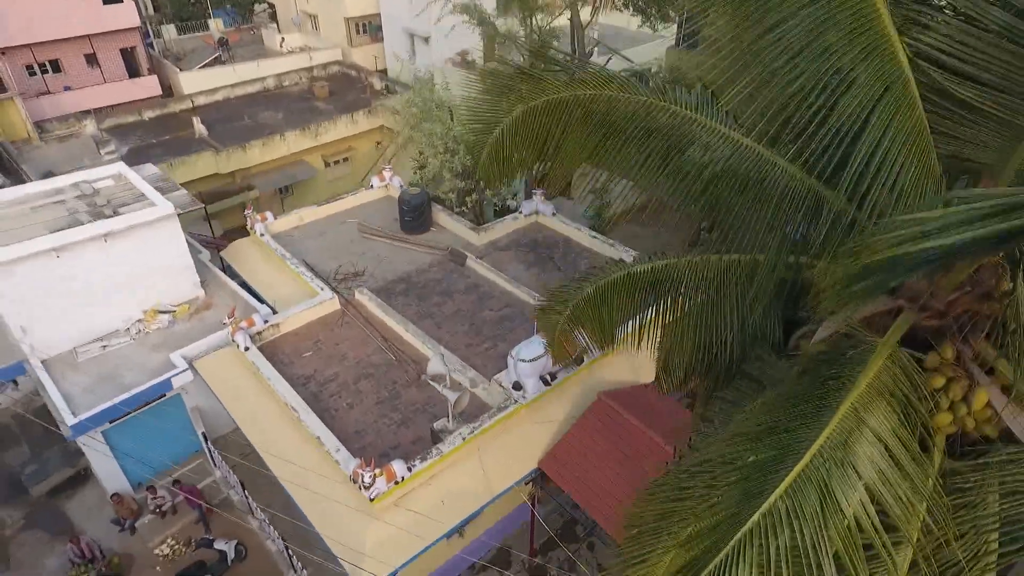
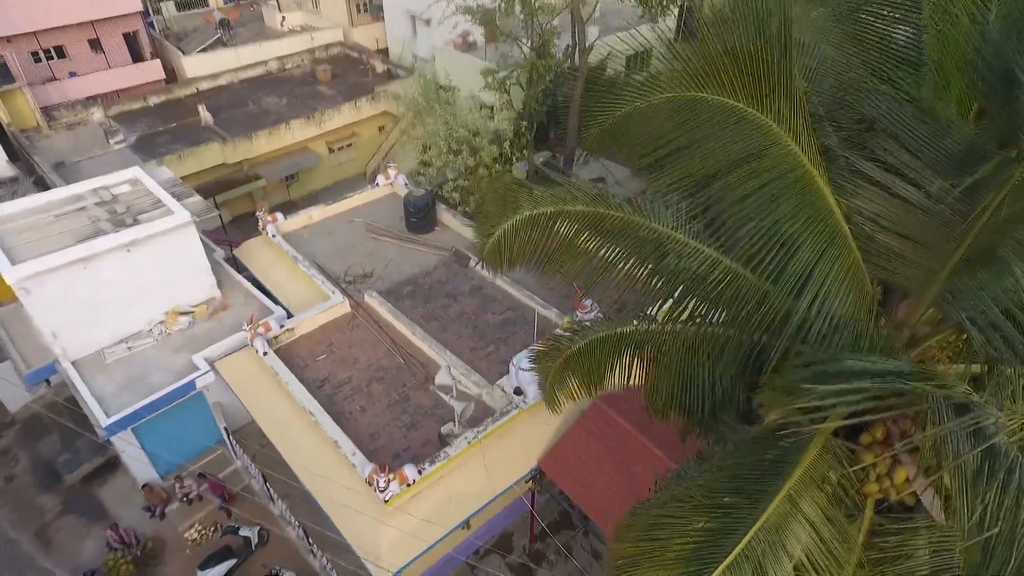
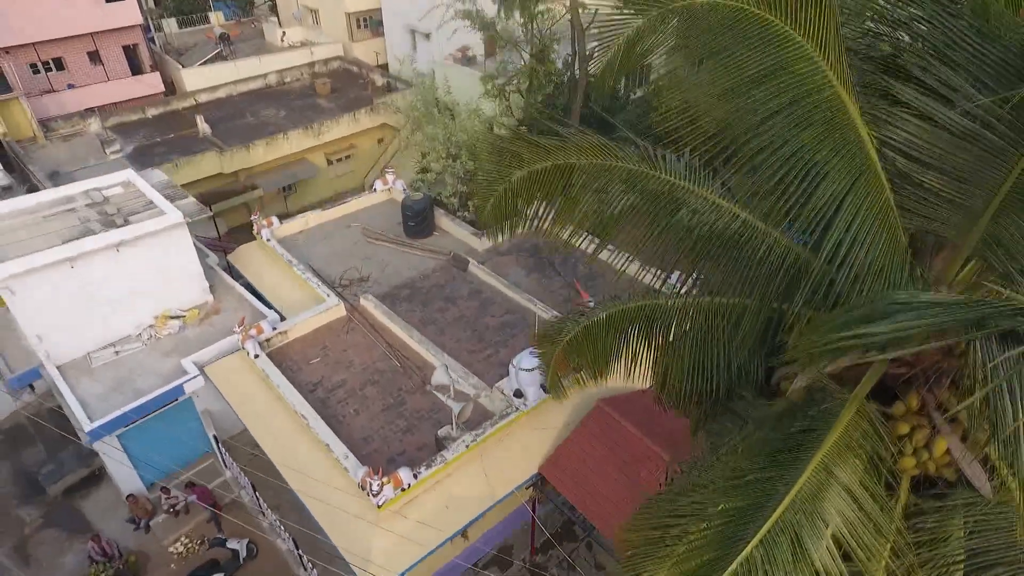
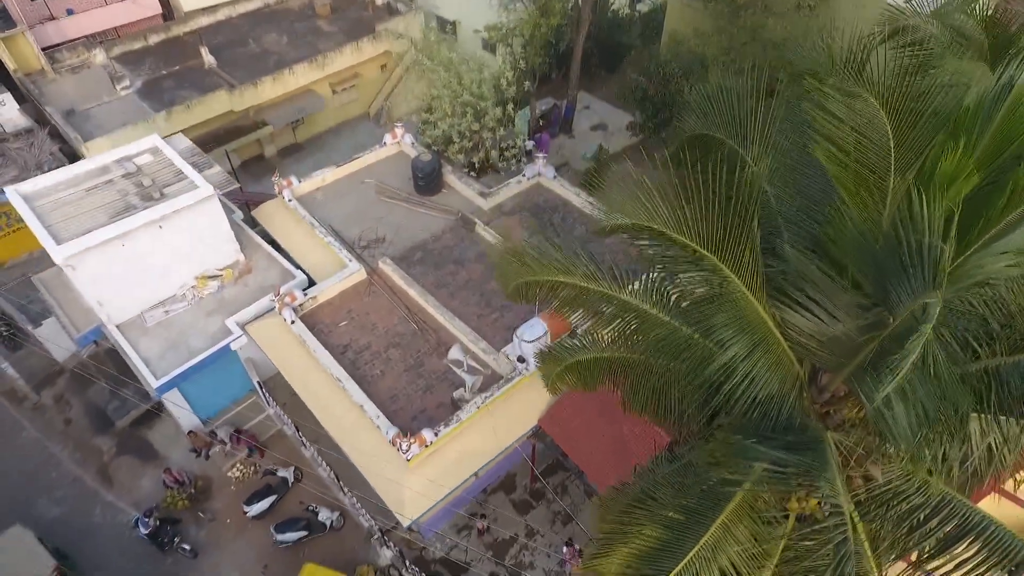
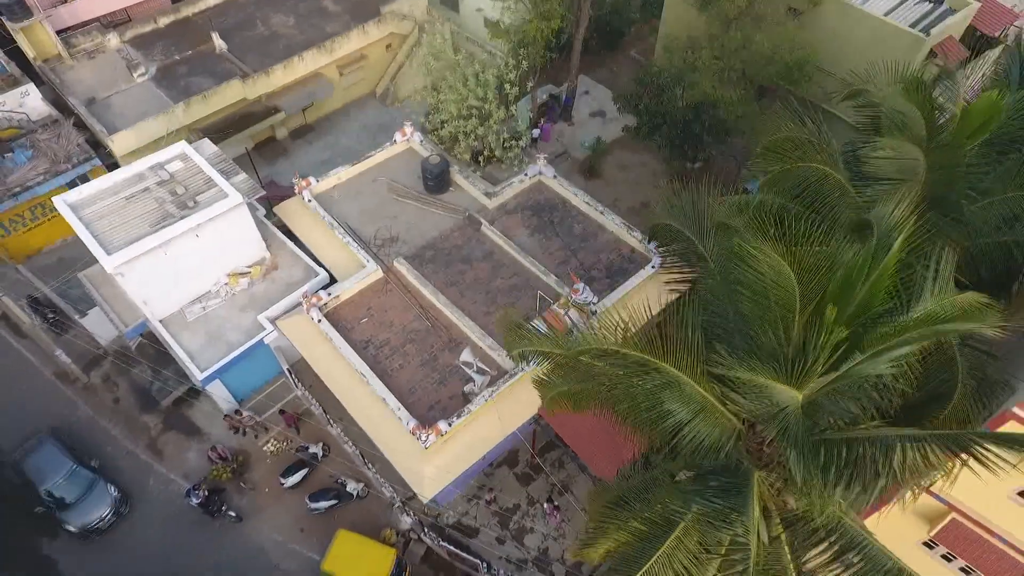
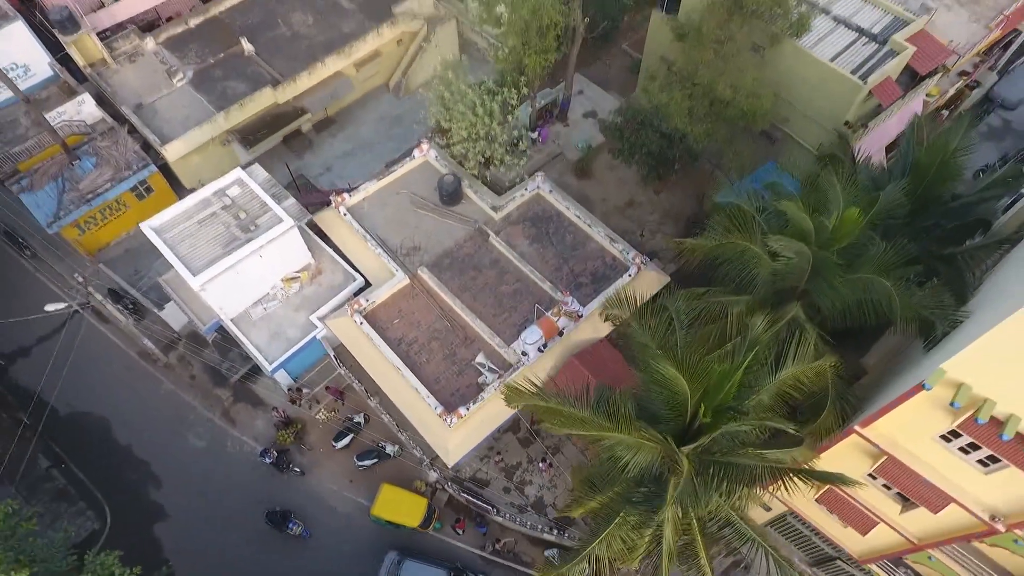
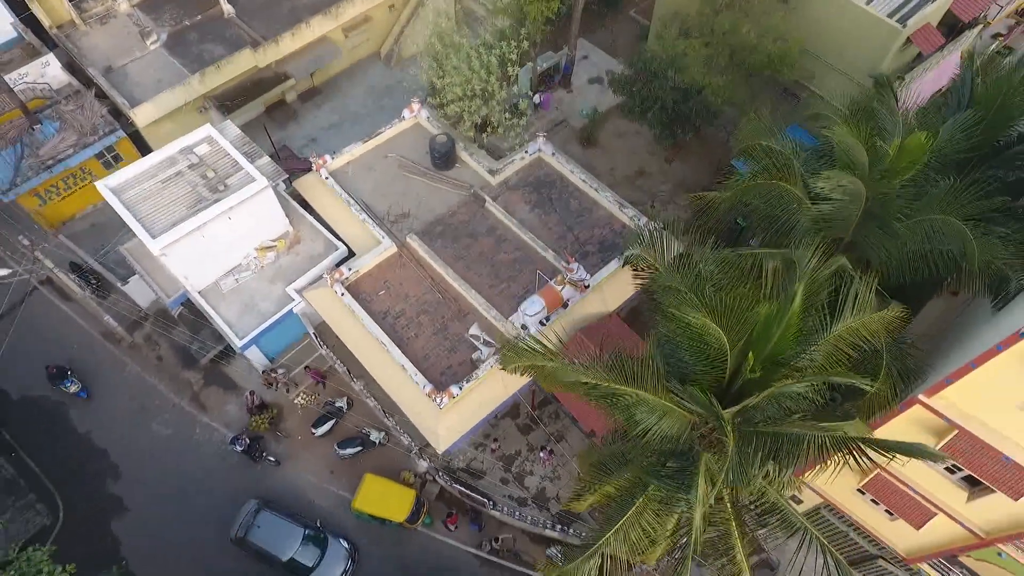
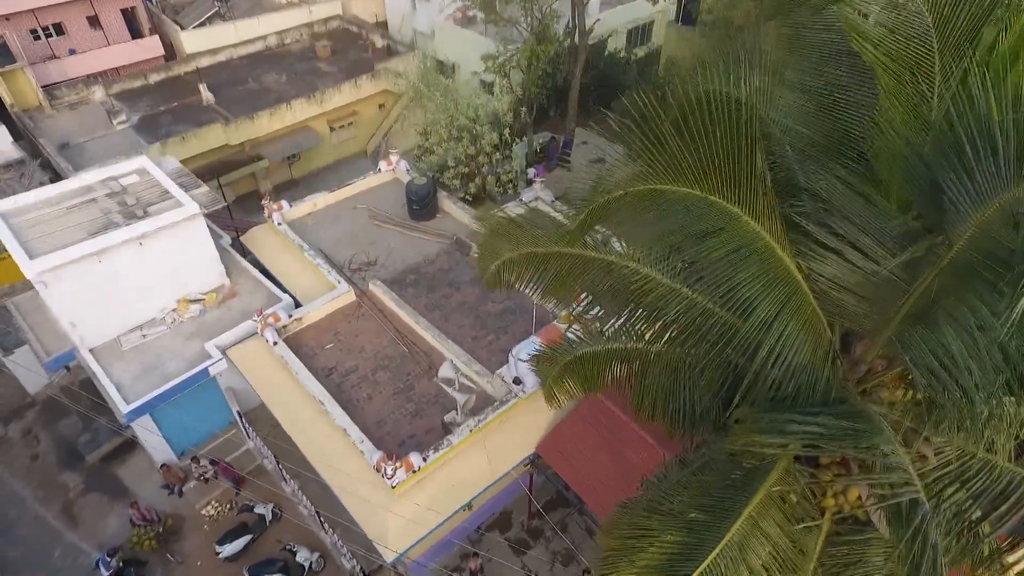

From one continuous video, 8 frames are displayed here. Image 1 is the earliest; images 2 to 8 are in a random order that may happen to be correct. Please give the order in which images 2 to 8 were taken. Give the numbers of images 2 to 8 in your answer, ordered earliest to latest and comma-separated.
3, 2, 8, 4, 5, 7, 6
